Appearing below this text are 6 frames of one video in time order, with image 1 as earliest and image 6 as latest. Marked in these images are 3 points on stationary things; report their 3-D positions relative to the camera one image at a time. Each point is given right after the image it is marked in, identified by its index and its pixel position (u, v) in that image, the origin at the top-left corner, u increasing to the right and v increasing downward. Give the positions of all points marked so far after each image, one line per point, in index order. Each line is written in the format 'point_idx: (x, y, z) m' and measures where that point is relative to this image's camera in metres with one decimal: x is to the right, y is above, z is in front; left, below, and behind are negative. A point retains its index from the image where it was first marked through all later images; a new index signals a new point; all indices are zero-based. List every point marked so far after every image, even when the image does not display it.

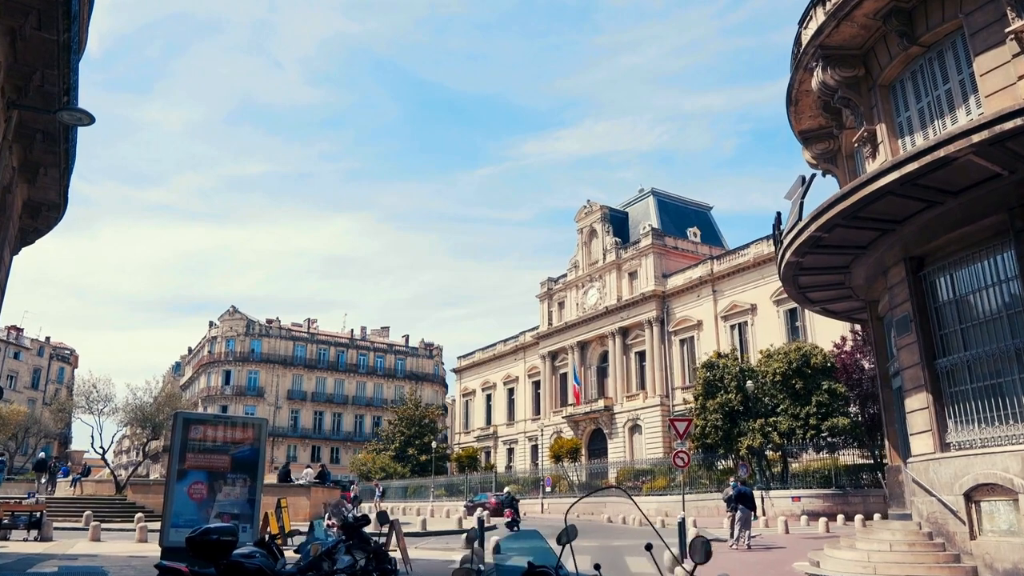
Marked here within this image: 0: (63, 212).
0: (-8.2, +1.4, +14.1) m
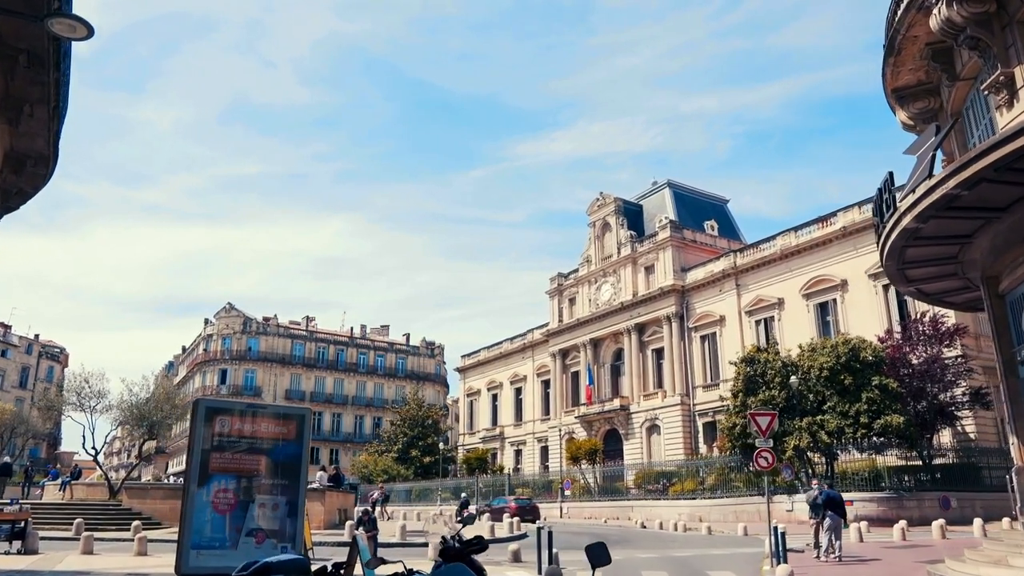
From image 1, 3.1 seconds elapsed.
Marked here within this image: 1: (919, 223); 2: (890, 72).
0: (-7.1, +1.9, +11.9) m
1: (+6.3, +1.0, +11.9) m
2: (+7.1, +4.0, +14.4) m
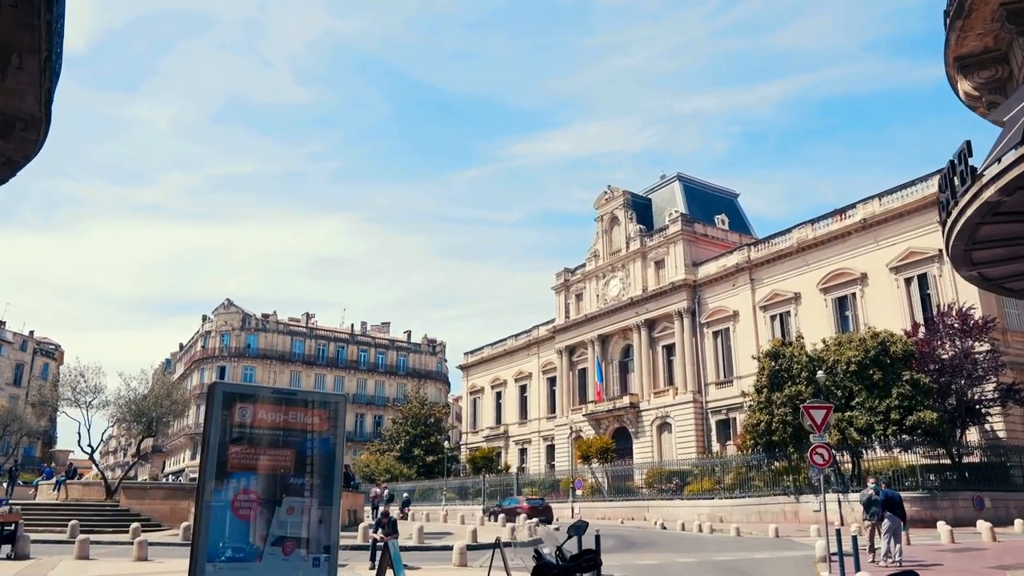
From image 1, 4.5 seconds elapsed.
0: (-6.5, +2.2, +10.7) m
1: (+6.9, +1.3, +10.8) m
2: (+7.7, +4.3, +13.3) m
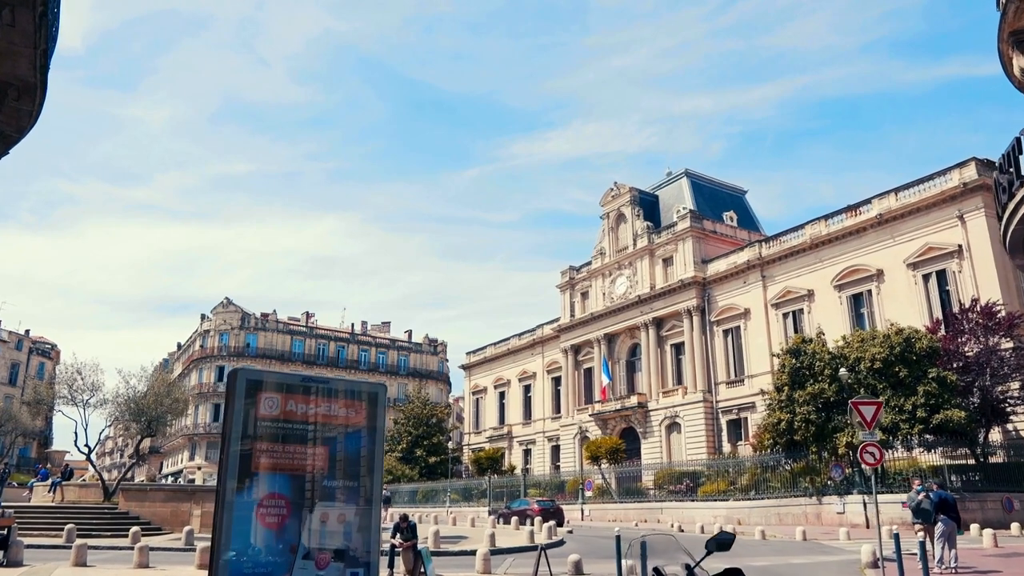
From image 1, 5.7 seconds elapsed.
0: (-6.1, +2.4, +9.9) m
1: (+7.4, +1.5, +9.9) m
2: (+8.1, +4.5, +12.4) m
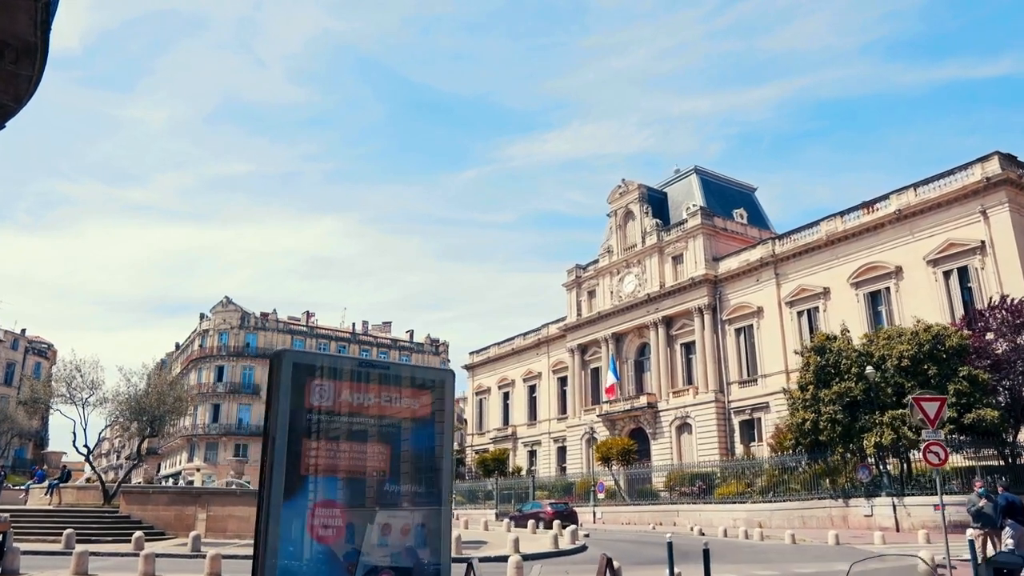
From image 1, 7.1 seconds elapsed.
0: (-5.5, +2.6, +8.9) m
1: (+7.9, +1.7, +9.1) m
2: (+8.7, +4.7, +11.6) m
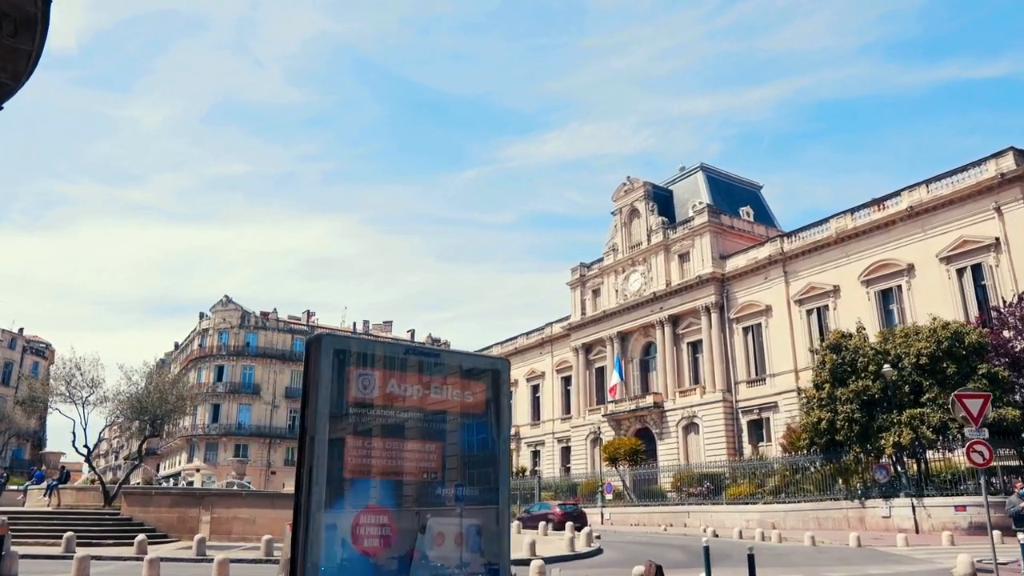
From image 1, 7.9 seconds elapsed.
0: (-5.2, +2.7, +8.4) m
1: (+8.3, +1.8, +8.5) m
2: (+9.0, +4.8, +11.1) m
